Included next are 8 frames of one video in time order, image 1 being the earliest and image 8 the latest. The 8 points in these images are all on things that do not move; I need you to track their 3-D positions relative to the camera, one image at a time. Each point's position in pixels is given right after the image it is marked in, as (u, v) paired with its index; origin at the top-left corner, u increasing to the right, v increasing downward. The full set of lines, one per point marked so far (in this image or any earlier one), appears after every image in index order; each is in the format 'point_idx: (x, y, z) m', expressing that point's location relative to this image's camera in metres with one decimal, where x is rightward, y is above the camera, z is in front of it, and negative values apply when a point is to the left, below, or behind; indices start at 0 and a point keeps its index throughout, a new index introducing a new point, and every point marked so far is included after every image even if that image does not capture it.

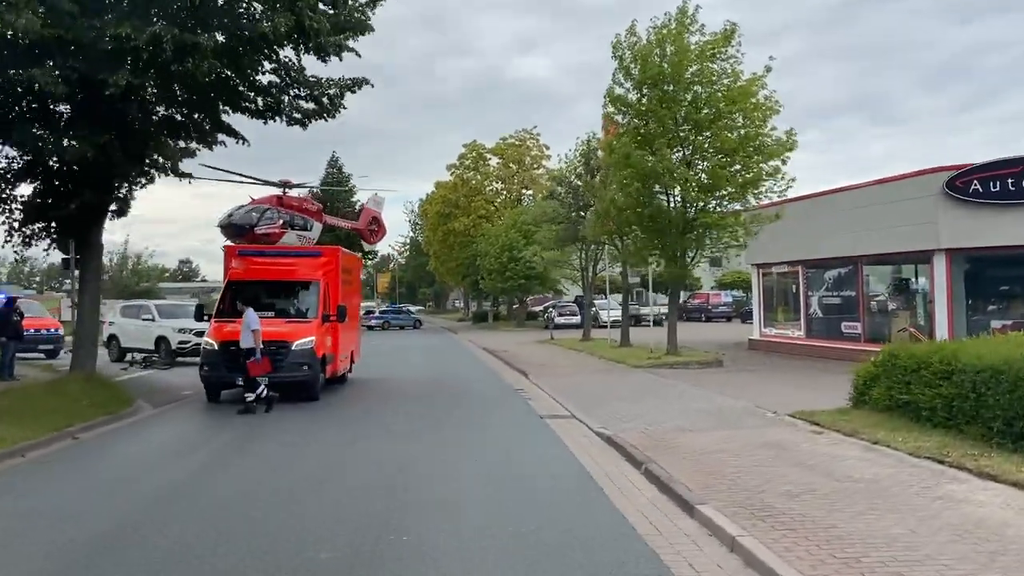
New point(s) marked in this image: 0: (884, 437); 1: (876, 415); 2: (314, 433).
0: (+4.1, -1.7, +10.3) m
1: (+4.6, -1.6, +11.8) m
2: (-3.0, -2.2, +14.1) m
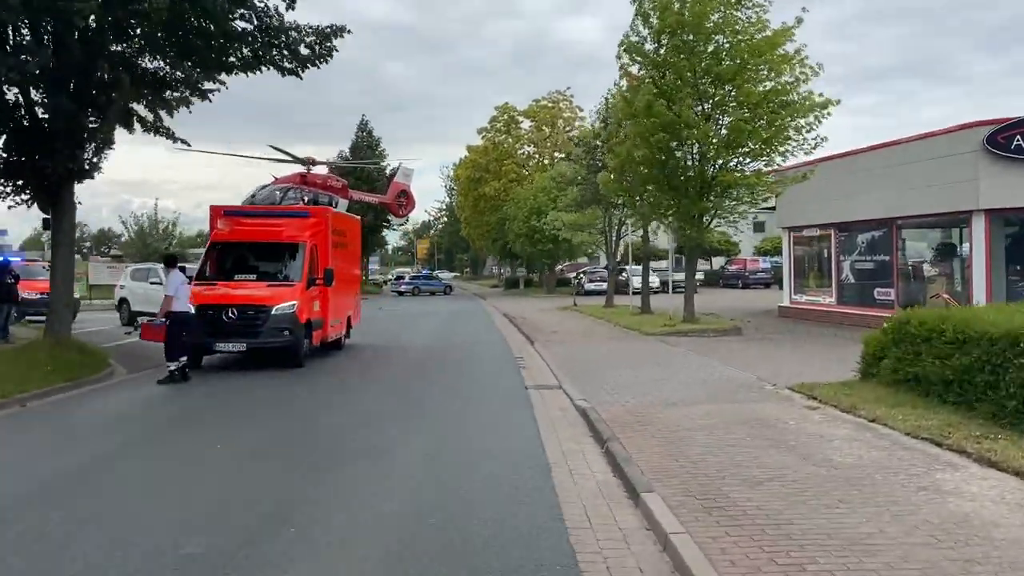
0: (+3.7, -1.3, +9.2) m
1: (+4.2, -1.2, +10.6) m
2: (-3.3, -1.6, +13.4) m
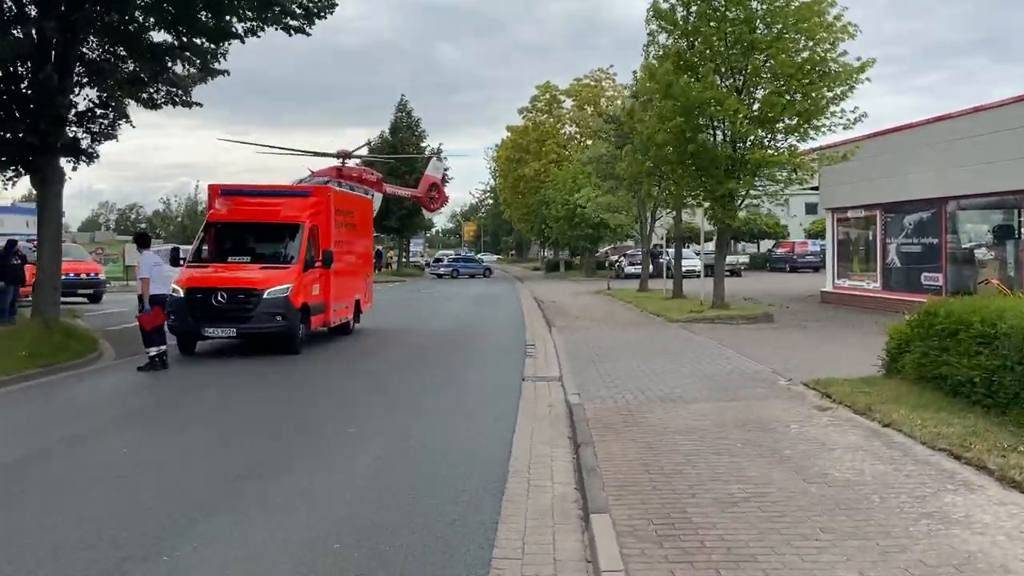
0: (+3.4, -1.1, +8.1) m
1: (+4.0, -1.0, +9.5) m
2: (-3.3, -1.4, +12.6) m
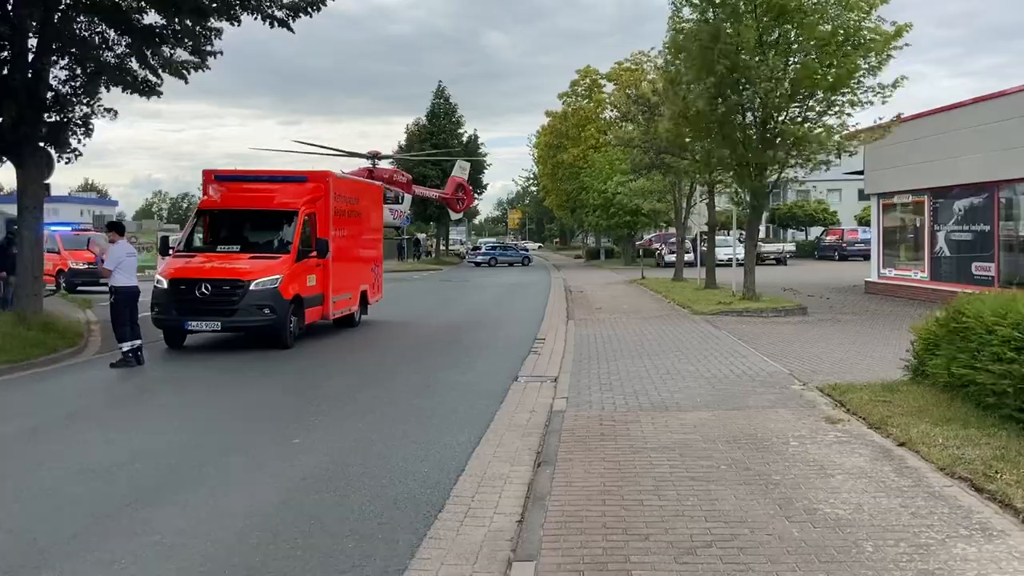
0: (+3.0, -1.1, +6.9) m
1: (+3.8, -1.0, +8.3) m
2: (-3.4, -1.3, +11.8) m
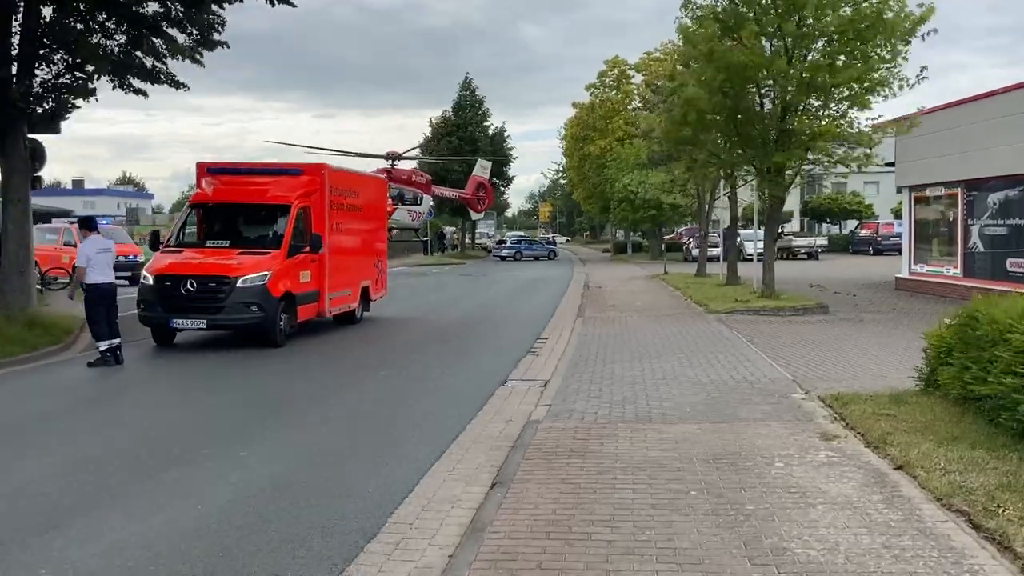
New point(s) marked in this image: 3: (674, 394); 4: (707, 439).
0: (+2.7, -1.1, +6.2) m
1: (+3.5, -1.0, +7.6) m
2: (-3.6, -1.3, +11.4) m
3: (+1.7, -1.1, +9.5) m
4: (+1.5, -1.2, +7.3) m
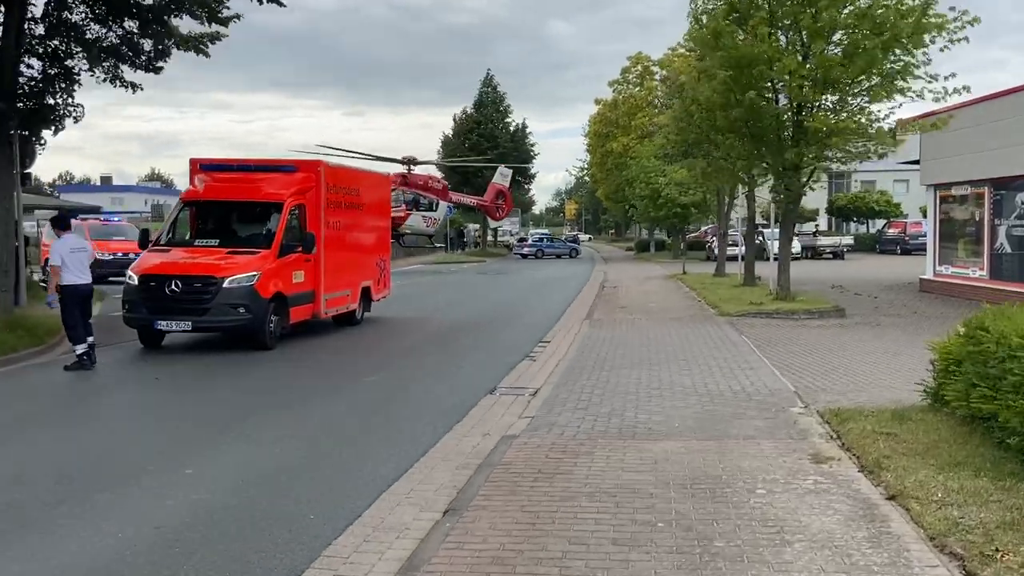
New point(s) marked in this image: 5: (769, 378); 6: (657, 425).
0: (+2.4, -1.2, +5.6) m
1: (+3.3, -1.1, +6.9) m
2: (-3.7, -1.3, +11.0) m
3: (+1.5, -1.1, +8.9) m
4: (+1.3, -1.2, +6.8) m
5: (+2.9, -1.0, +10.3) m
6: (+1.2, -1.2, +8.0) m
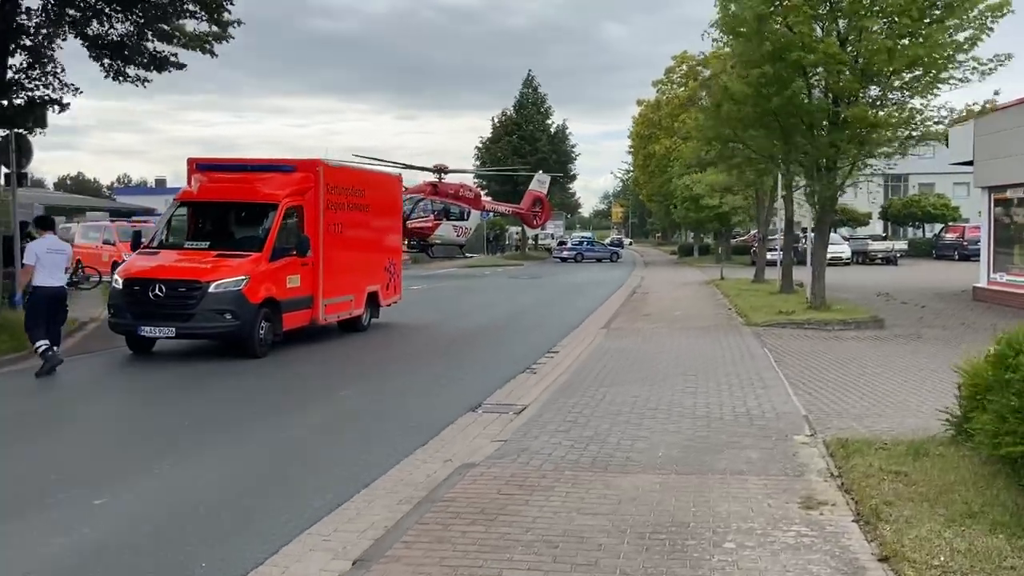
0: (+2.0, -1.3, +4.6) m
1: (+2.9, -1.2, +5.9) m
2: (-3.8, -1.3, +10.3) m
3: (+1.2, -1.2, +8.0) m
4: (+0.9, -1.3, +5.9) m
5: (+2.7, -1.1, +9.3) m
6: (+1.0, -1.3, +7.1) m
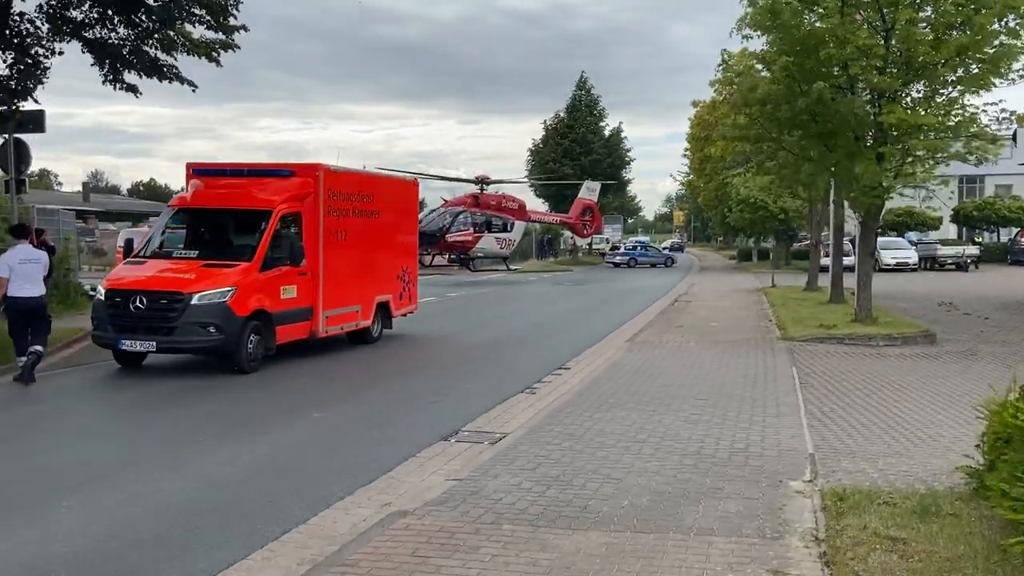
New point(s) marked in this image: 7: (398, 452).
0: (+1.5, -1.4, +3.6) m
1: (+2.5, -1.3, +4.8) m
2: (-3.9, -1.5, +9.7) m
3: (+0.9, -1.4, +7.0) m
4: (+0.5, -1.5, +4.9) m
5: (+2.5, -1.3, +8.2) m
6: (+0.6, -1.4, +6.1) m
7: (-1.0, -1.5, +8.2) m
